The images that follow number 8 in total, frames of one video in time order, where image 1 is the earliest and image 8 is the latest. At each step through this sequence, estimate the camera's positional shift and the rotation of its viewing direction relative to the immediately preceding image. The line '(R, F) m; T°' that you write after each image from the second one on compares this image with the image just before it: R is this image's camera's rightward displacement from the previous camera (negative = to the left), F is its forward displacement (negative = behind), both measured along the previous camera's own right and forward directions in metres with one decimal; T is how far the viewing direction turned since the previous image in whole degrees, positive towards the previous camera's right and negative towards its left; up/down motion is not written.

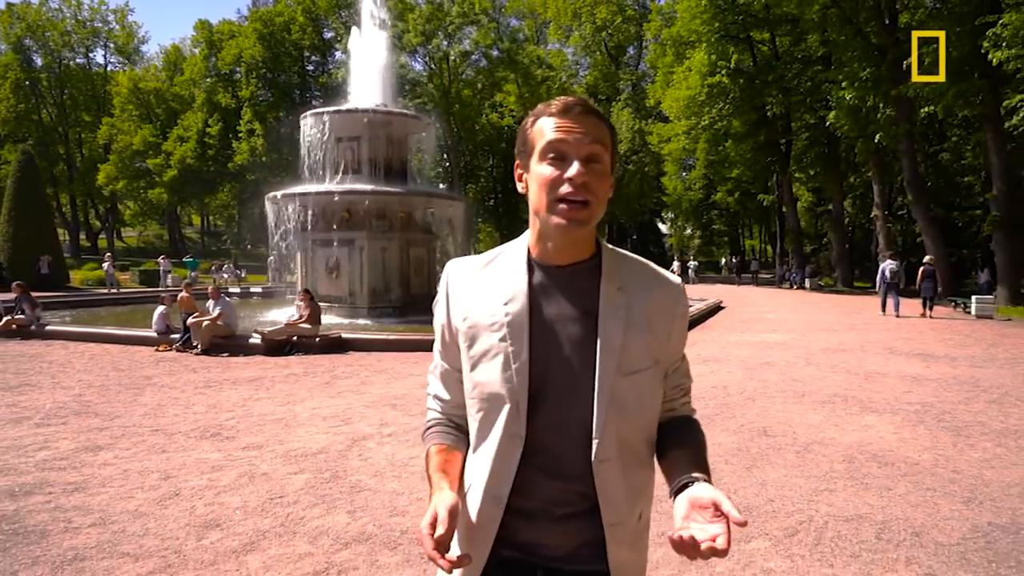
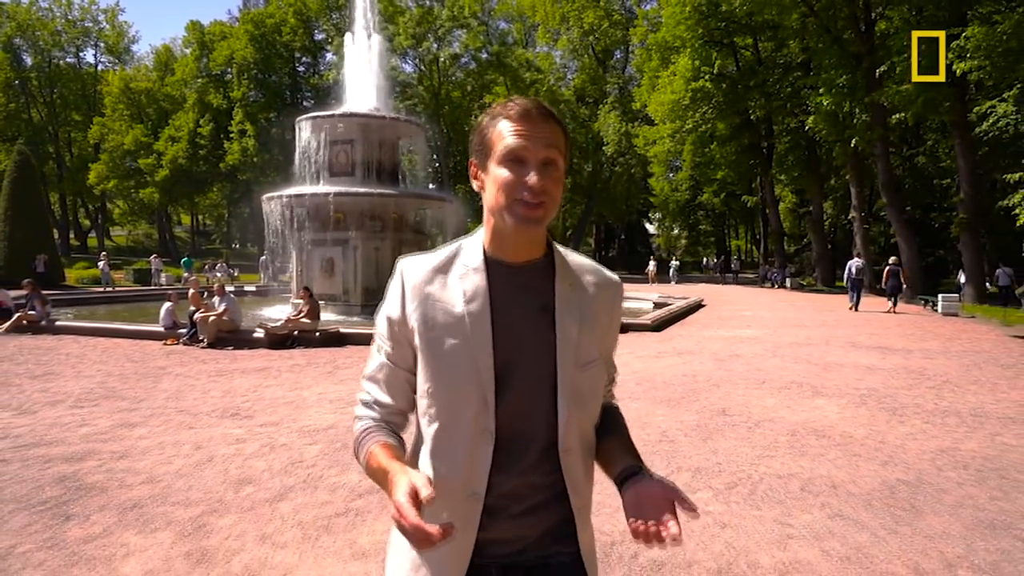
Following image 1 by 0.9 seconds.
(0.0, -0.8) m; +1°
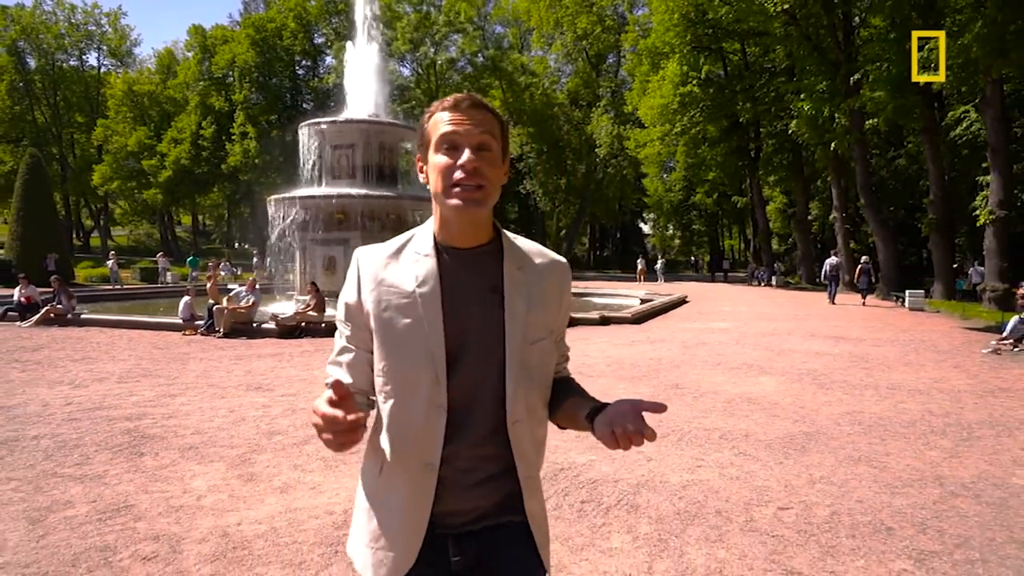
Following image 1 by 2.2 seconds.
(+0.2, -1.3) m; 0°
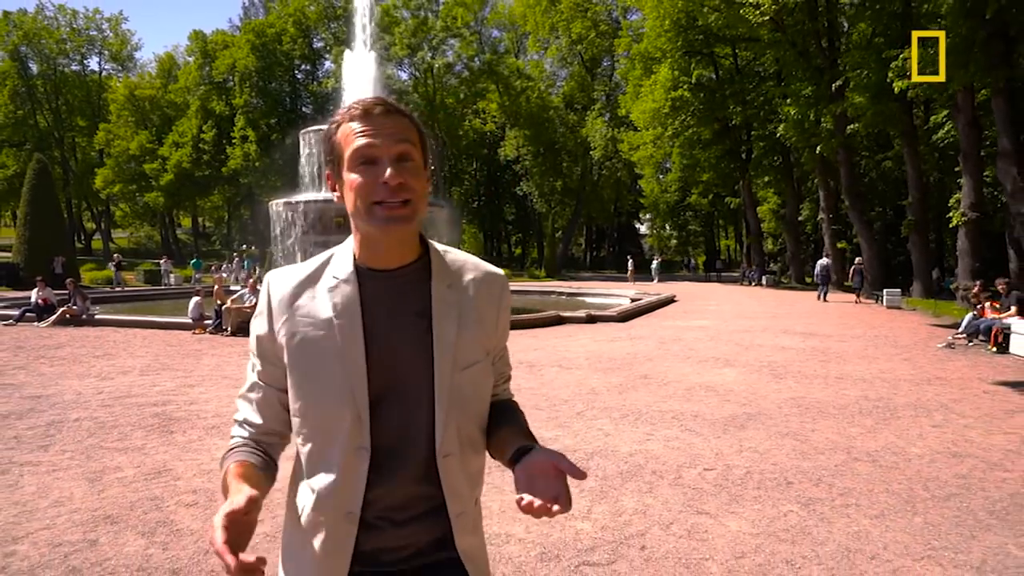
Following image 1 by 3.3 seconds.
(+0.2, -1.0) m; 0°
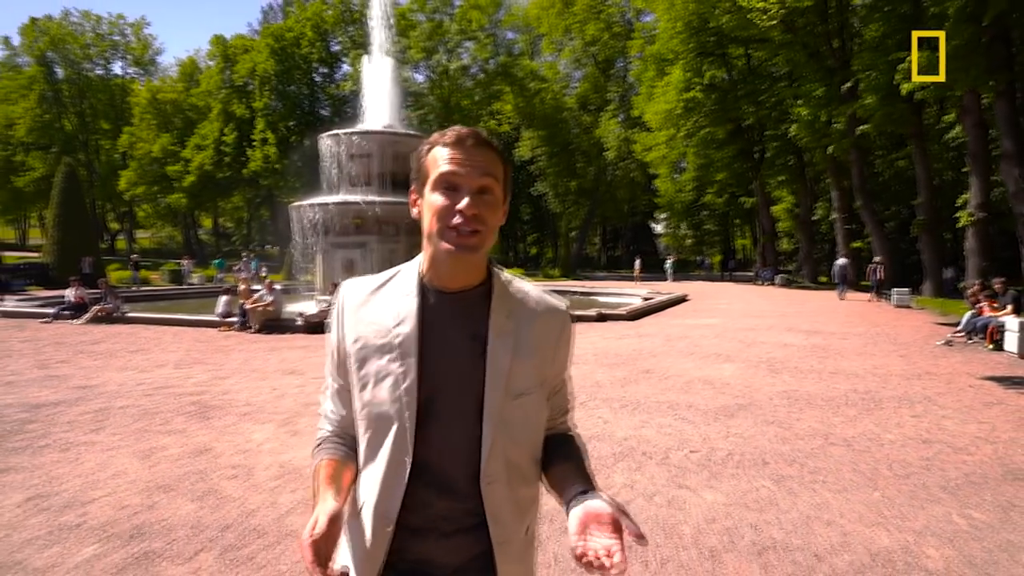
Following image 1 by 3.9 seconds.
(+0.1, -0.6) m; -1°
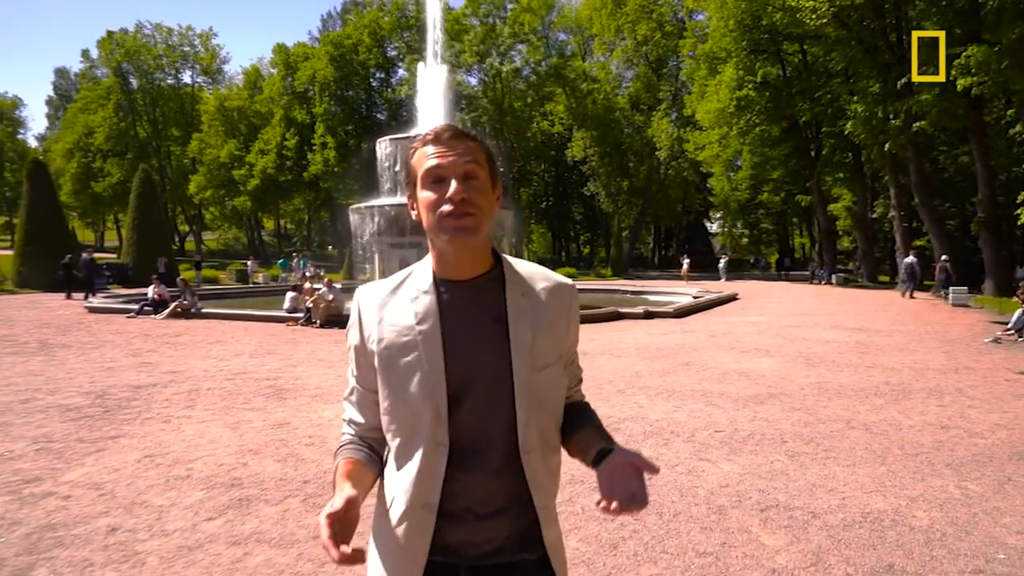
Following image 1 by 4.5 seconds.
(+0.1, -0.7) m; -4°
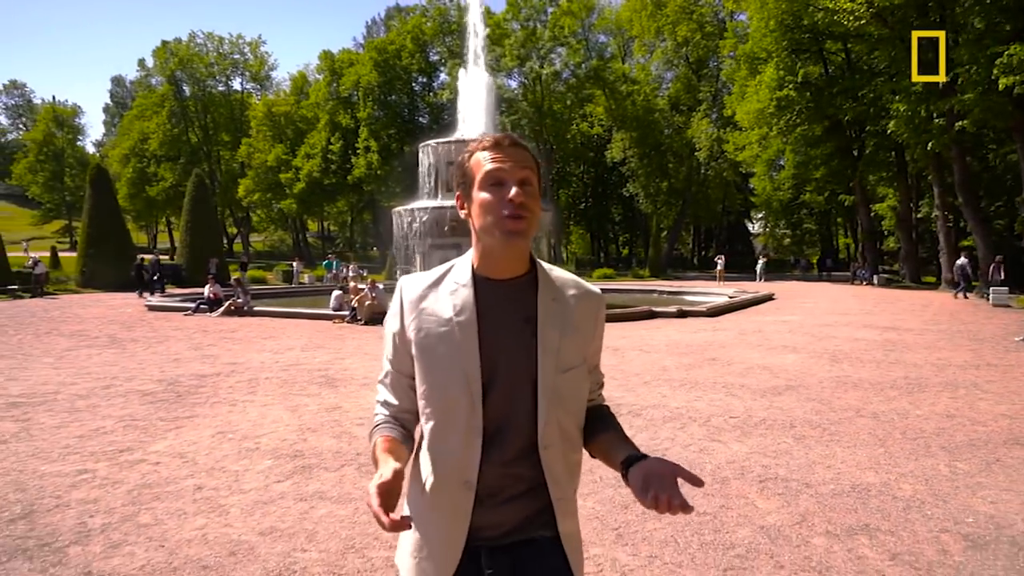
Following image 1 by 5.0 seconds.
(+0.1, -0.7) m; -3°
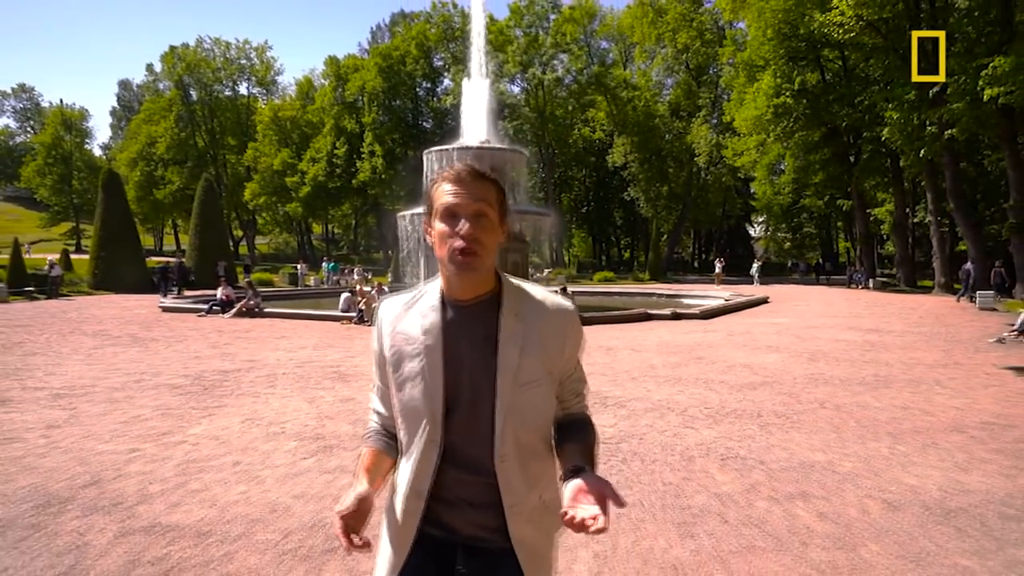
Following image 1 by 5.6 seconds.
(+0.1, -0.8) m; 0°
